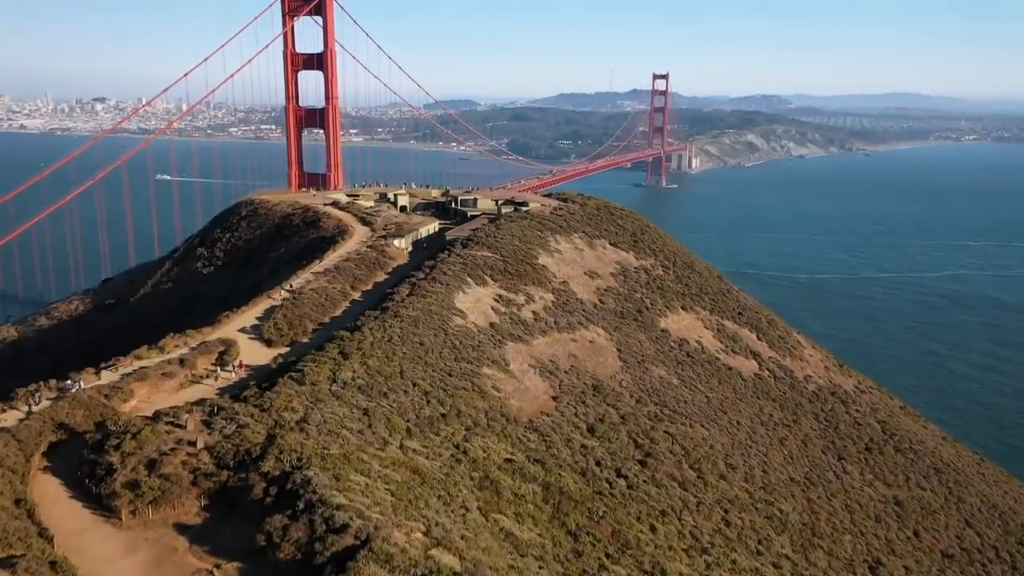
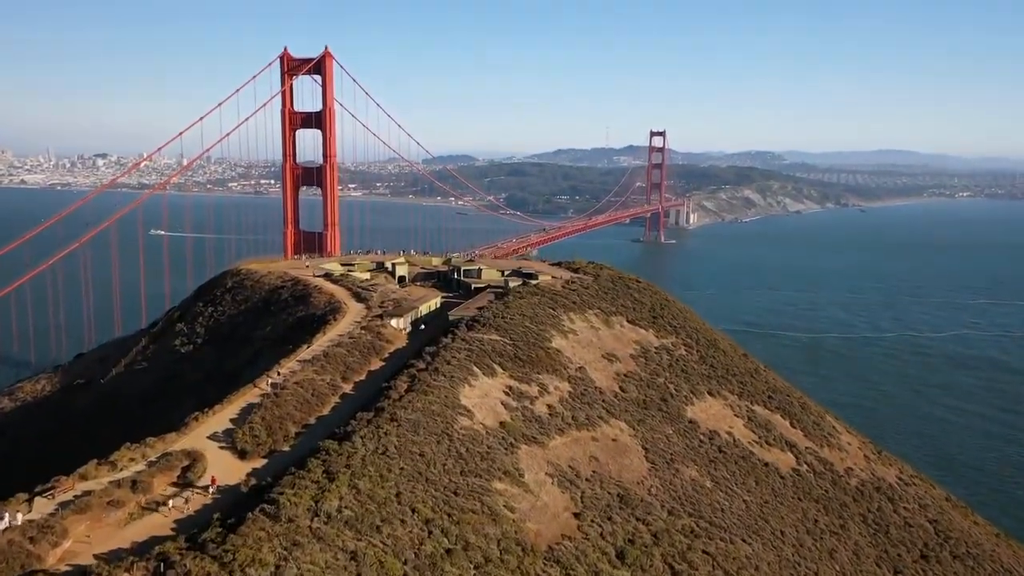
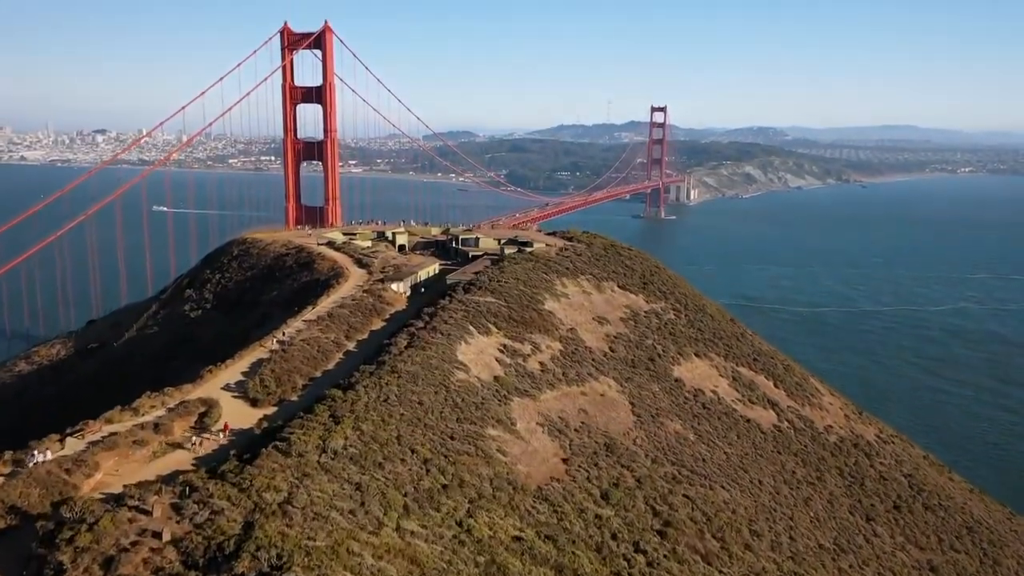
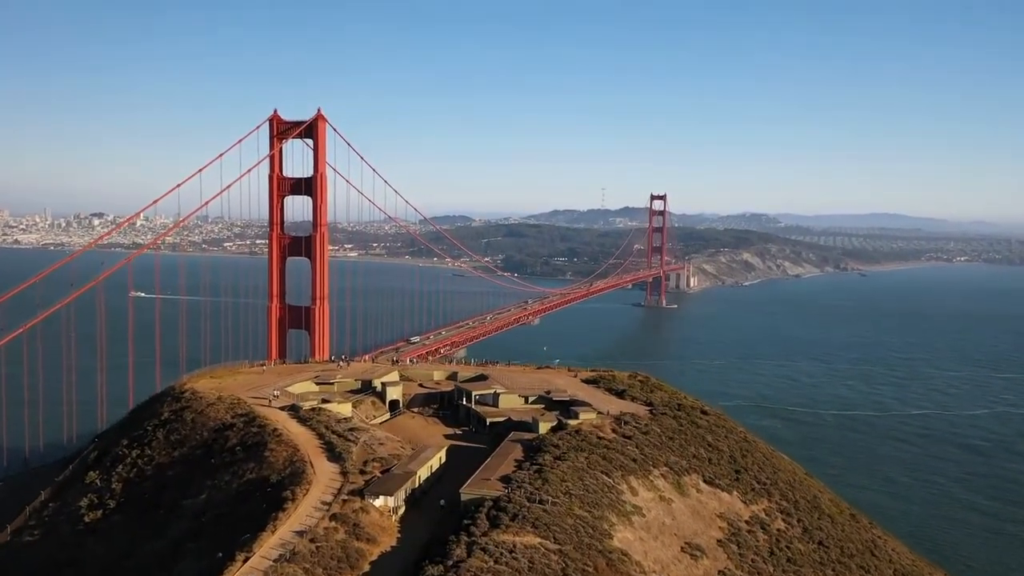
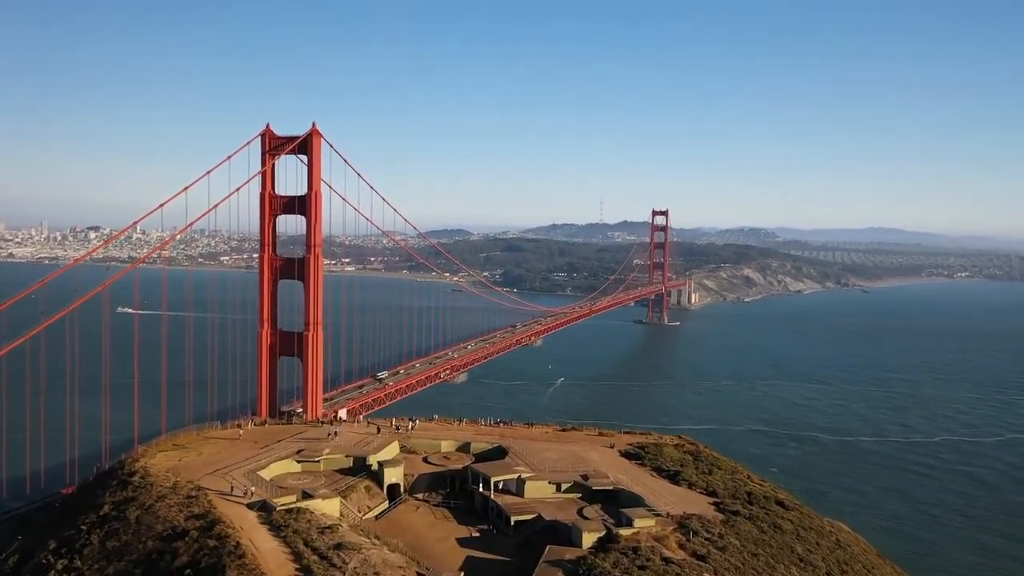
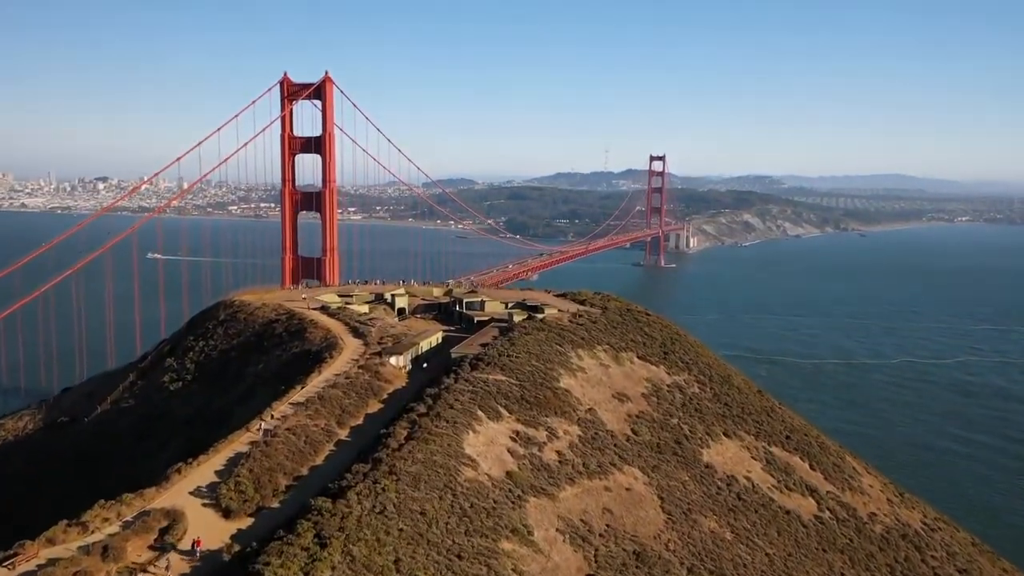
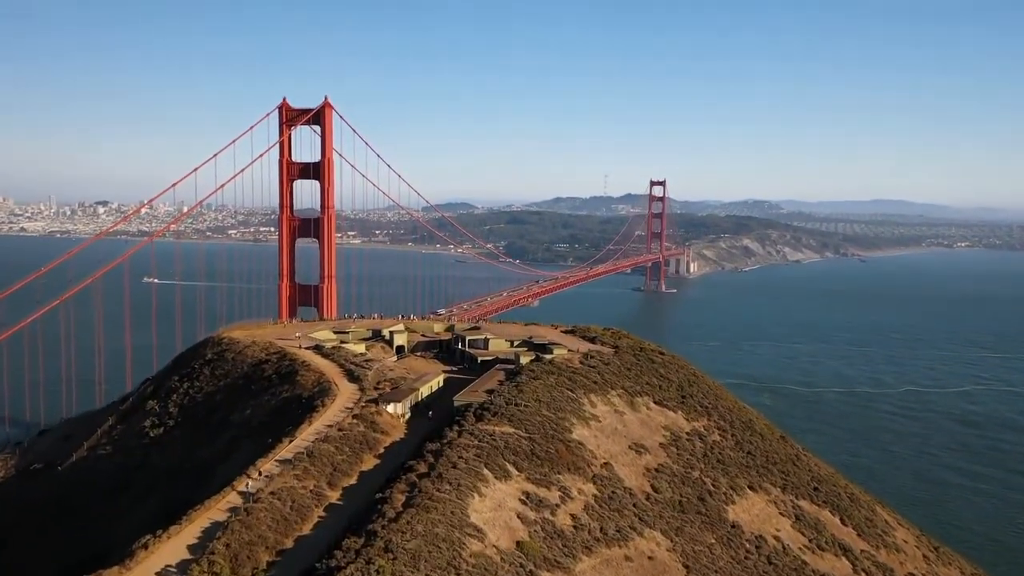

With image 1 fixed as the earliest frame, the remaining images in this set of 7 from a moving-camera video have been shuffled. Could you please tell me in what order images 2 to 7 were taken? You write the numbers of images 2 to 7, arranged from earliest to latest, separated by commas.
3, 2, 6, 7, 4, 5
